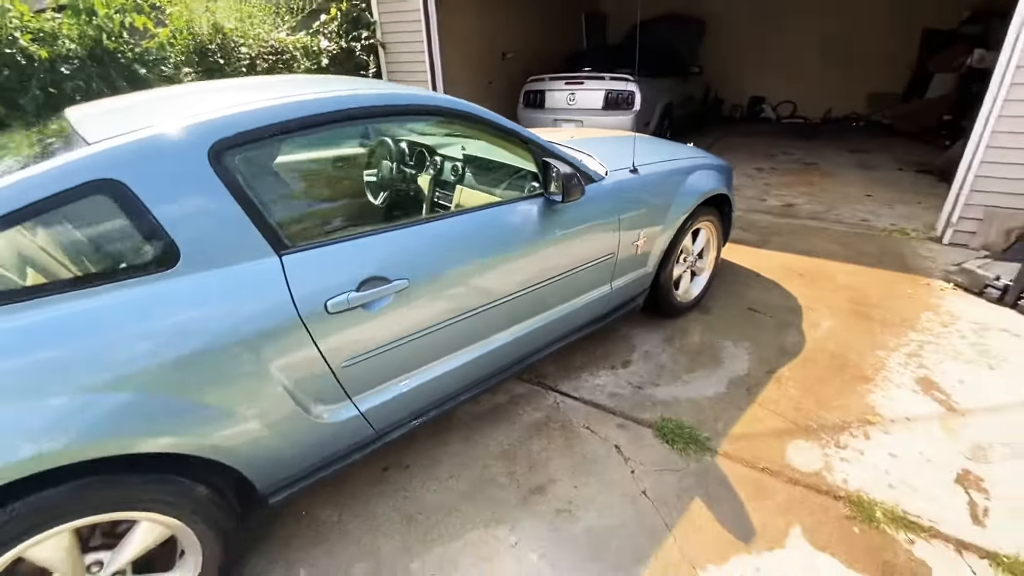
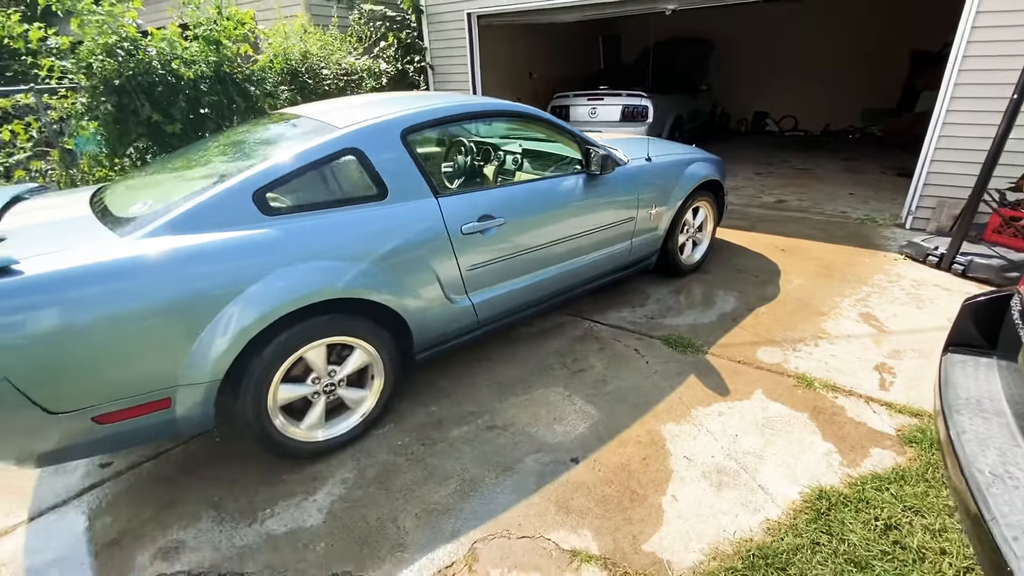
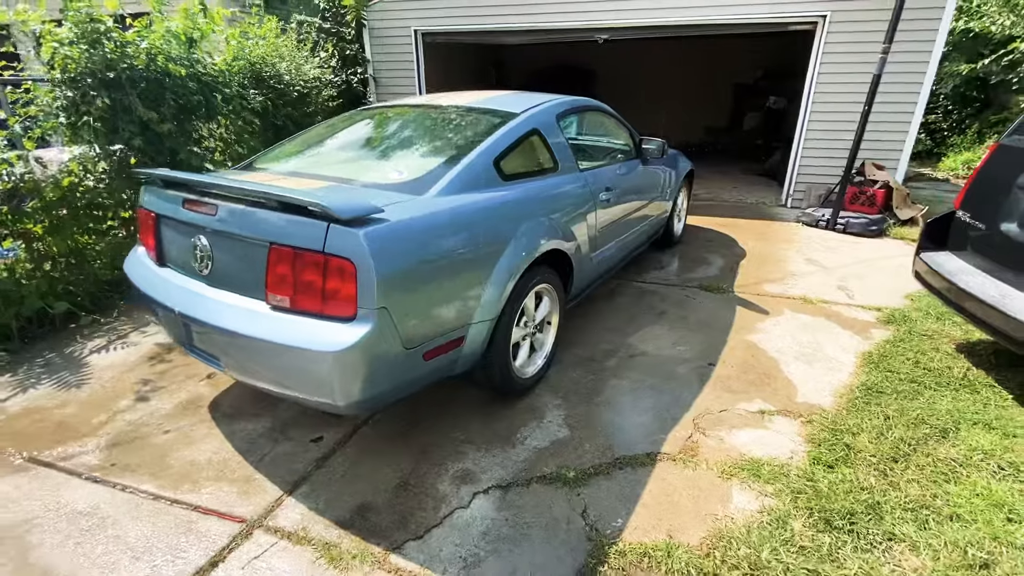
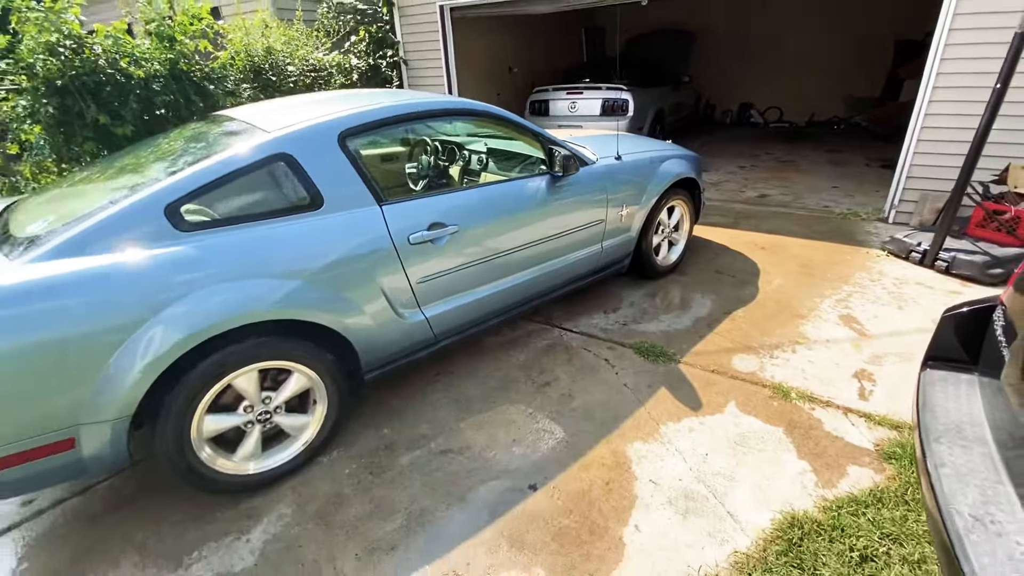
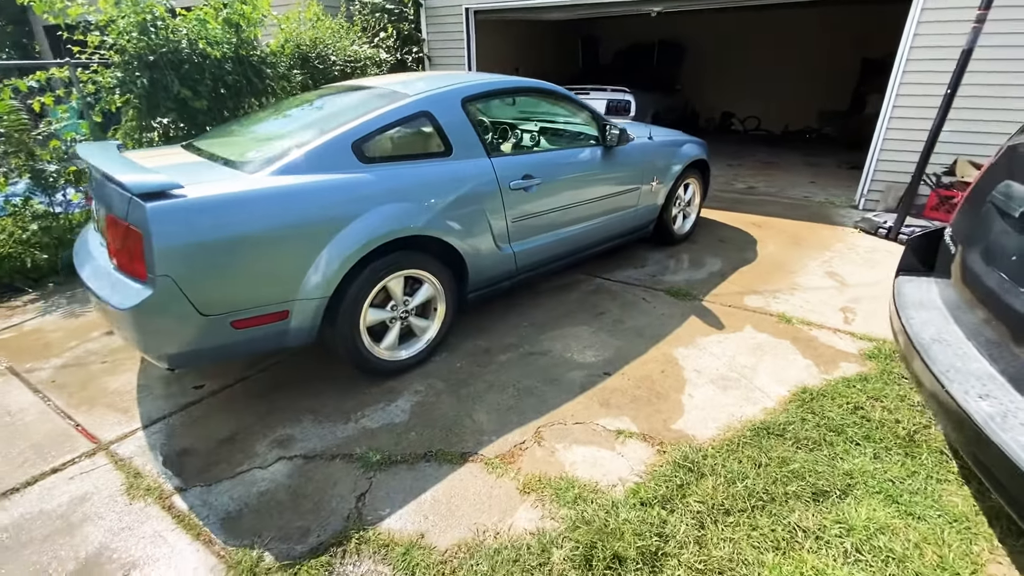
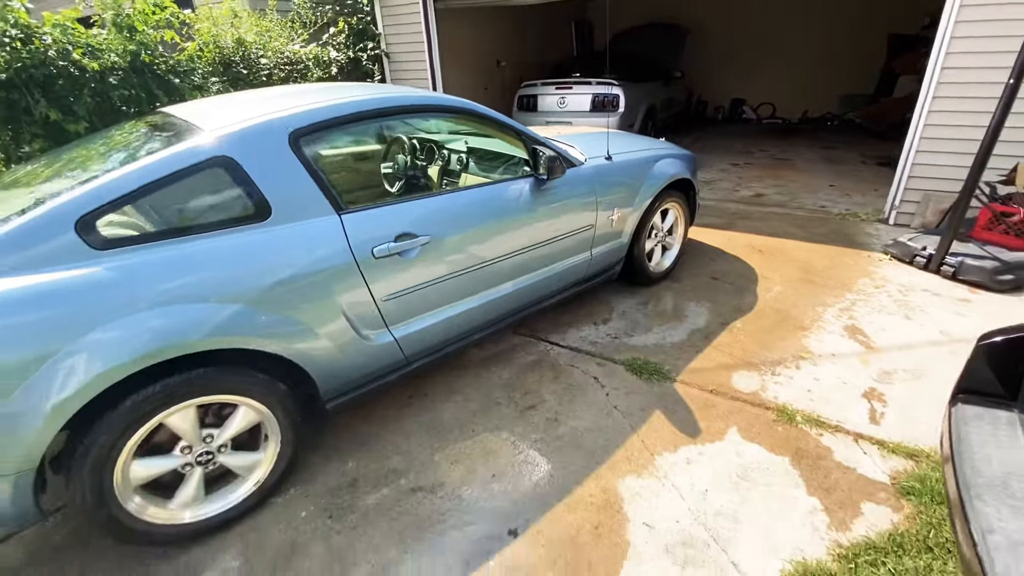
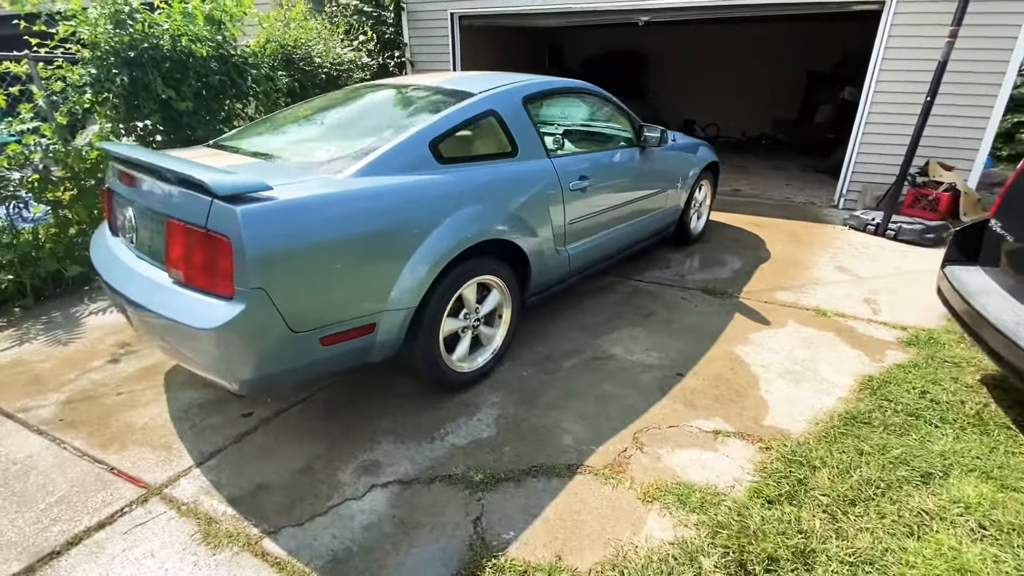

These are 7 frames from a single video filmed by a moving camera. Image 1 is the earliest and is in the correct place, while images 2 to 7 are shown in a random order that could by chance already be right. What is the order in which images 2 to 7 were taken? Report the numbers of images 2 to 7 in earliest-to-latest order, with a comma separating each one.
6, 4, 2, 5, 7, 3
